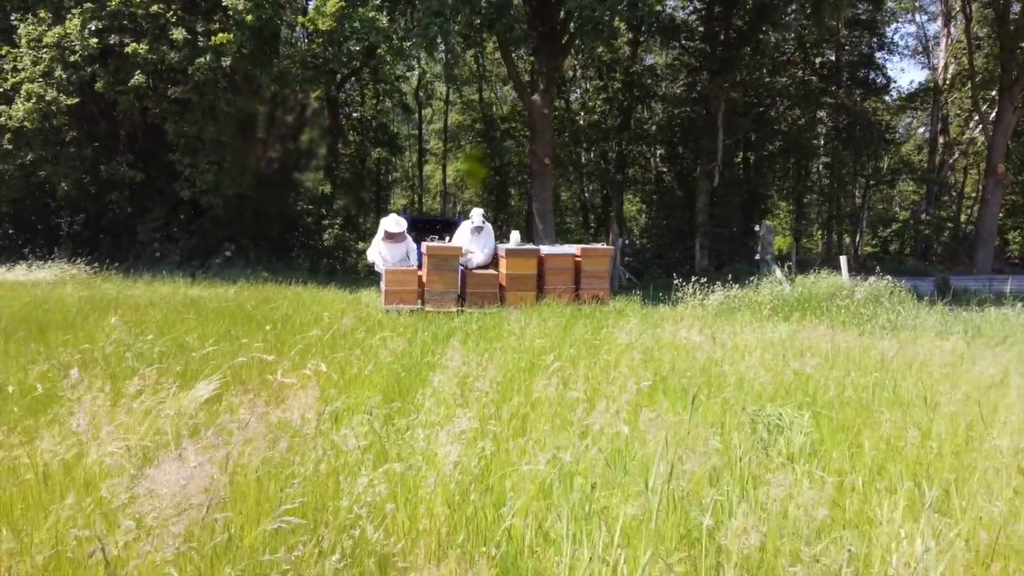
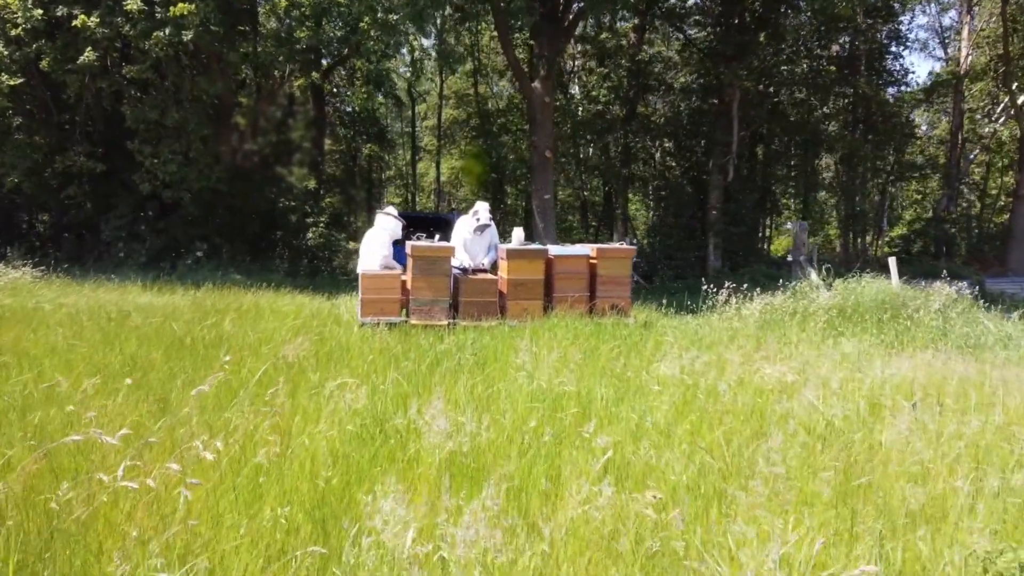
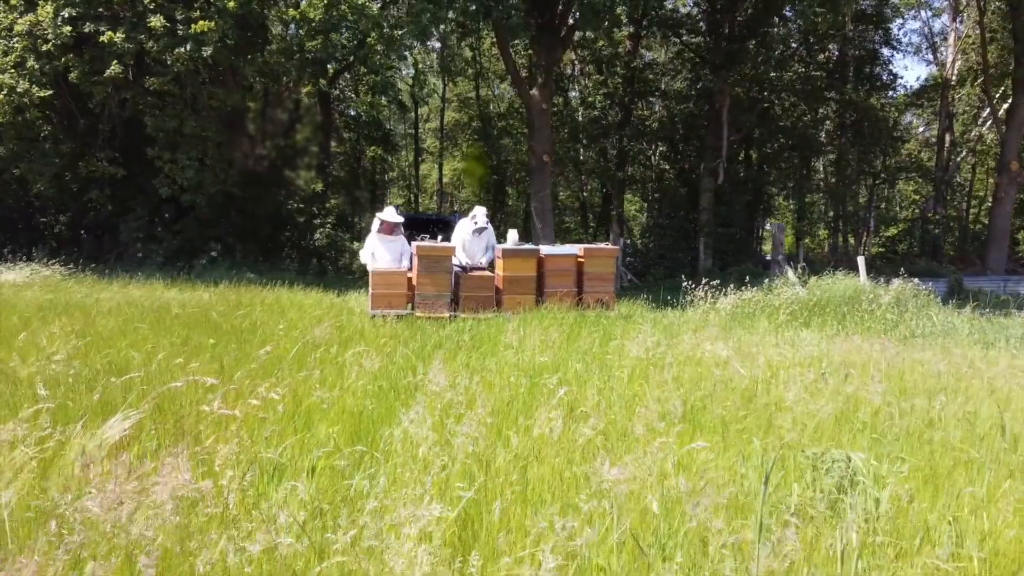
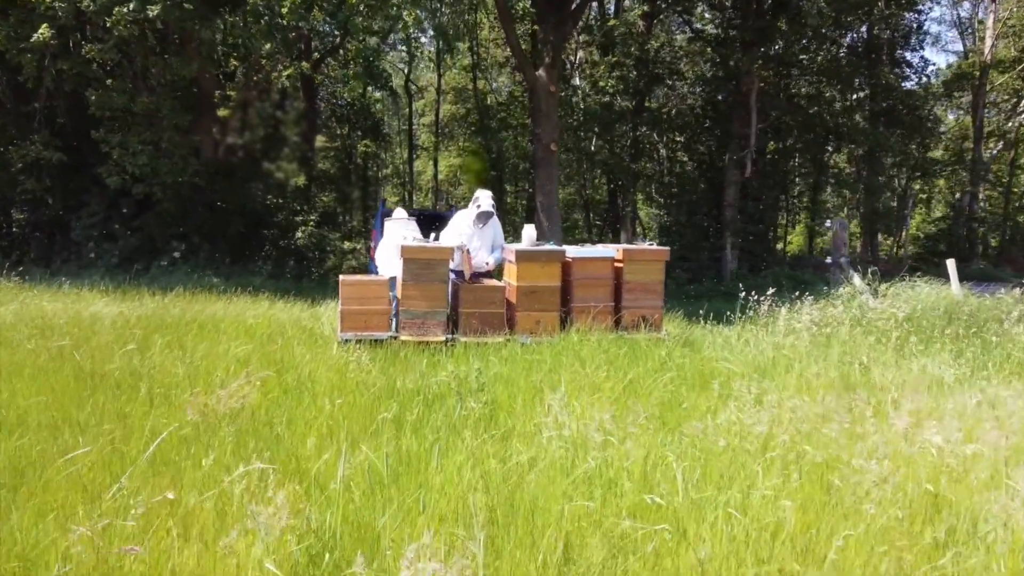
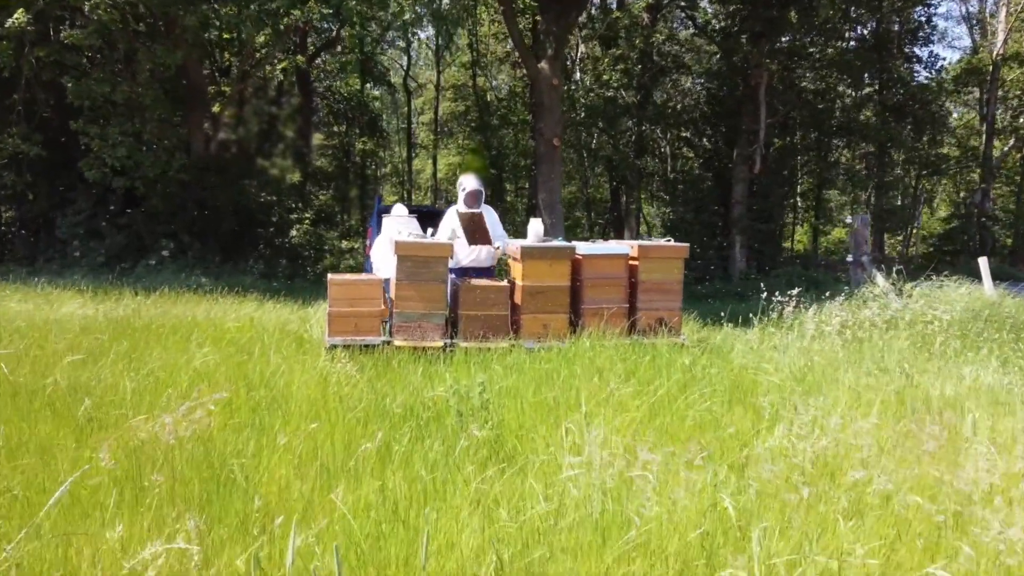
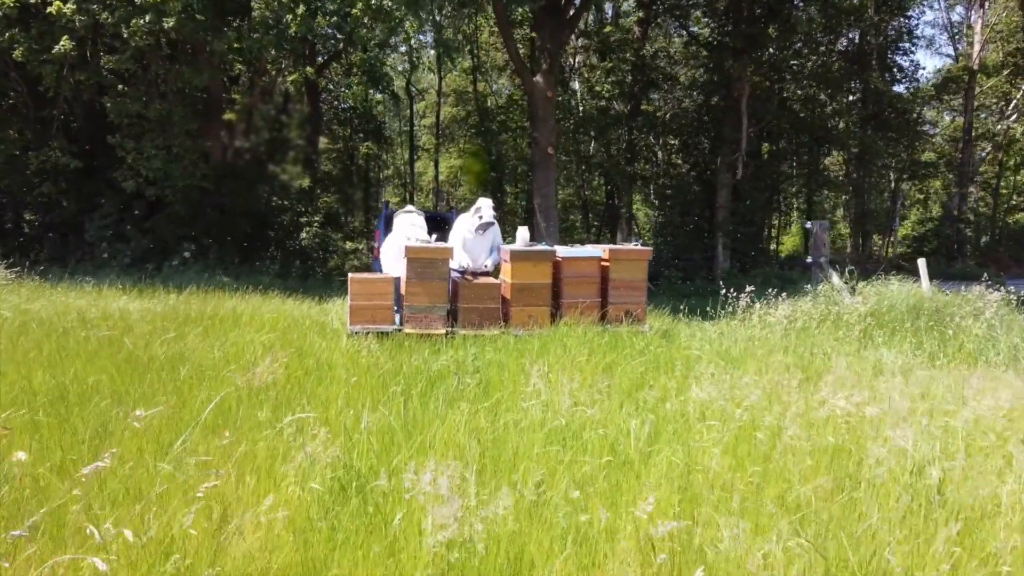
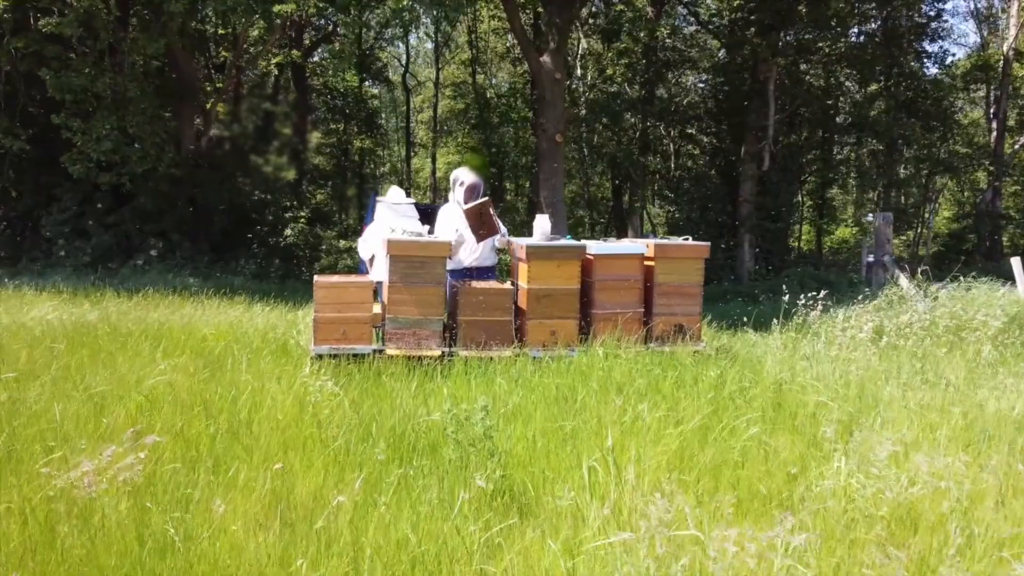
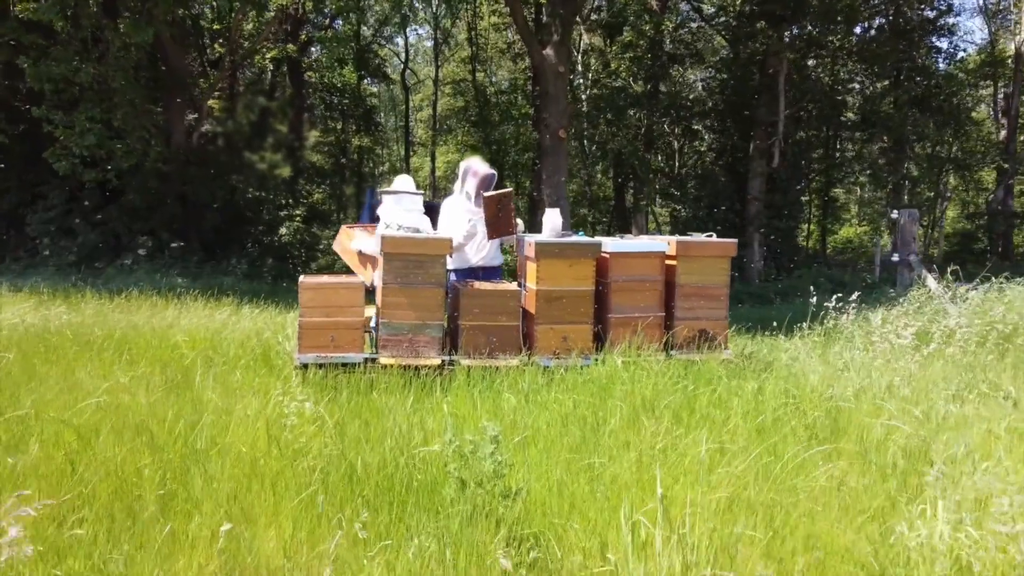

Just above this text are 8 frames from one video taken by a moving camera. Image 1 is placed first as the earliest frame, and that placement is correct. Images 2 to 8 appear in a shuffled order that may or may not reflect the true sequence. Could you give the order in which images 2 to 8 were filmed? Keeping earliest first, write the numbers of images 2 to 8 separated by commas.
3, 2, 6, 4, 5, 7, 8
